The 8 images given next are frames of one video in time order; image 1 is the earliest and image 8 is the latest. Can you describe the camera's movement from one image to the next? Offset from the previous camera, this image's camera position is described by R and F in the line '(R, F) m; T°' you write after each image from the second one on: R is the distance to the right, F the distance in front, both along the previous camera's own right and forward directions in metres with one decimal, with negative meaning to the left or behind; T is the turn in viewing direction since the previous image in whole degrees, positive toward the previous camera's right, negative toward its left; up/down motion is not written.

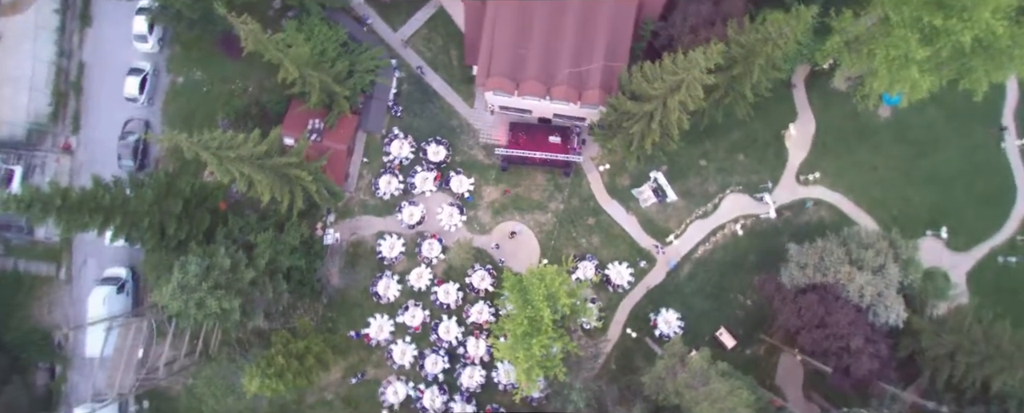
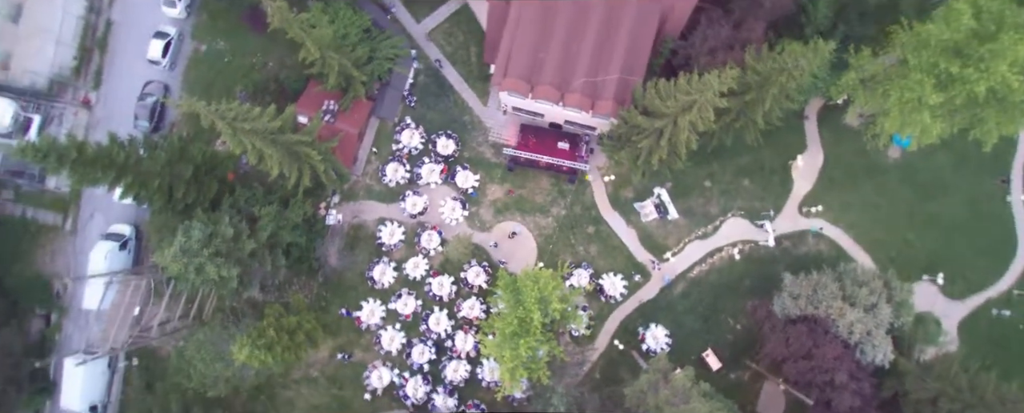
(0.0, -0.3) m; 0°
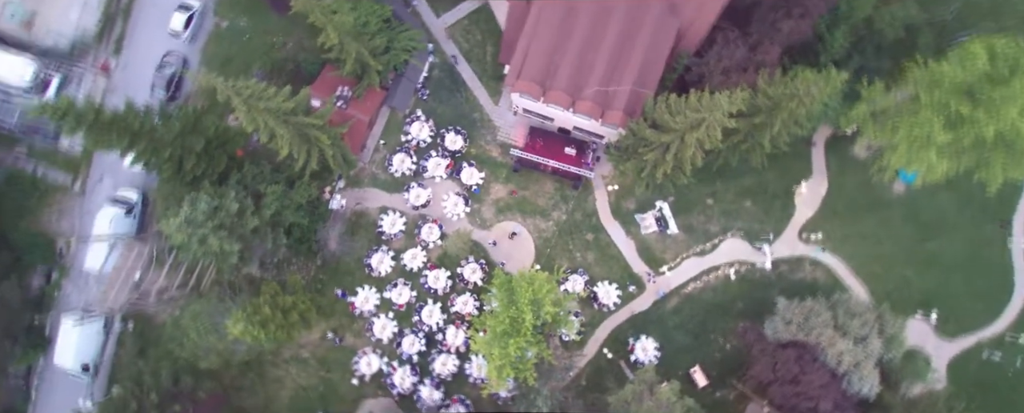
(0.0, -0.2) m; 0°
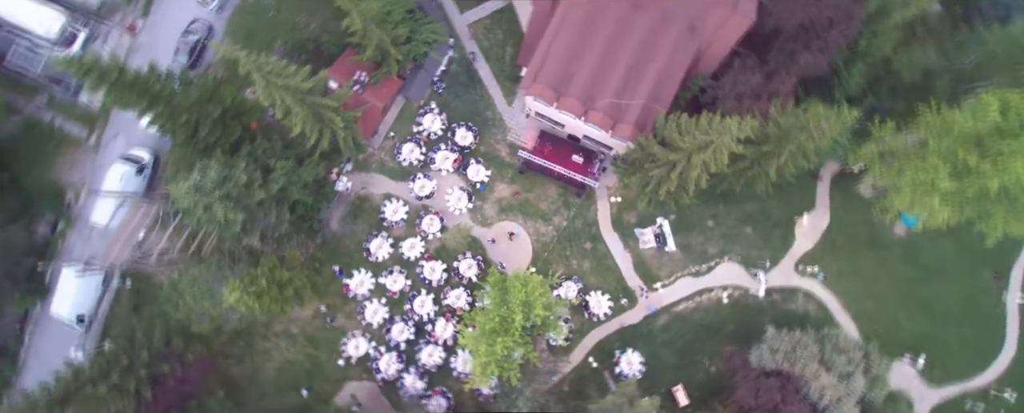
(+0.1, -0.3) m; 0°
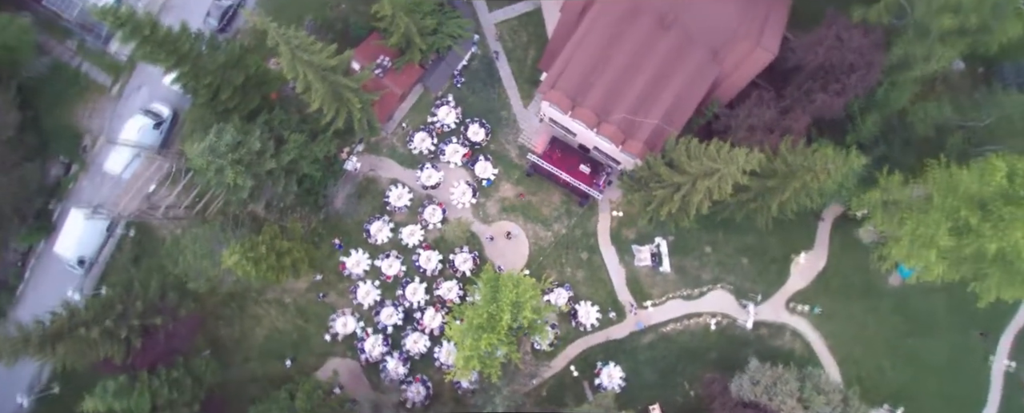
(+0.1, -0.4) m; 0°
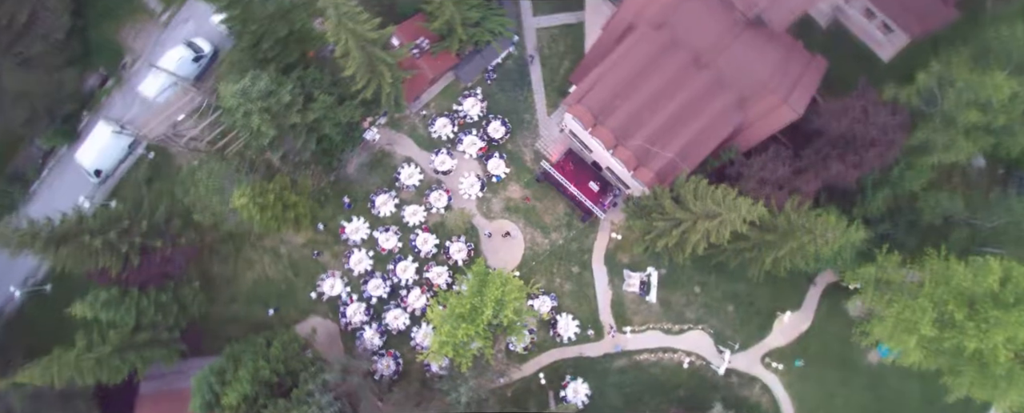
(+0.1, -0.6) m; -1°
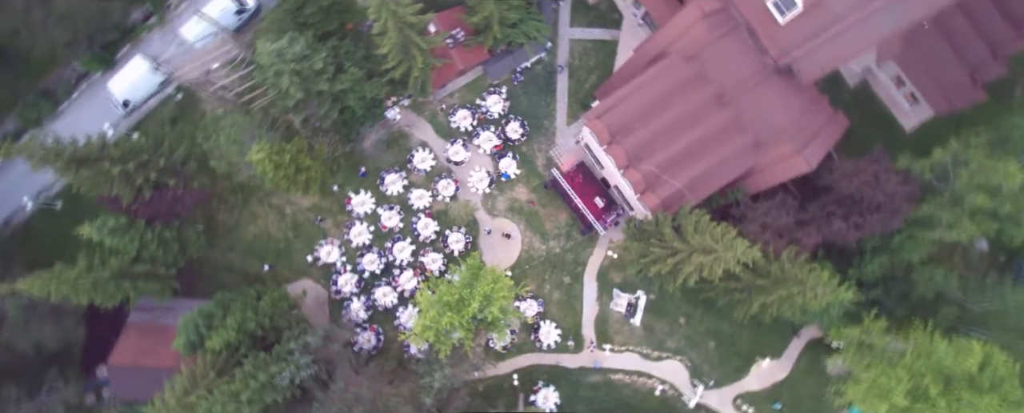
(0.0, -0.5) m; -1°
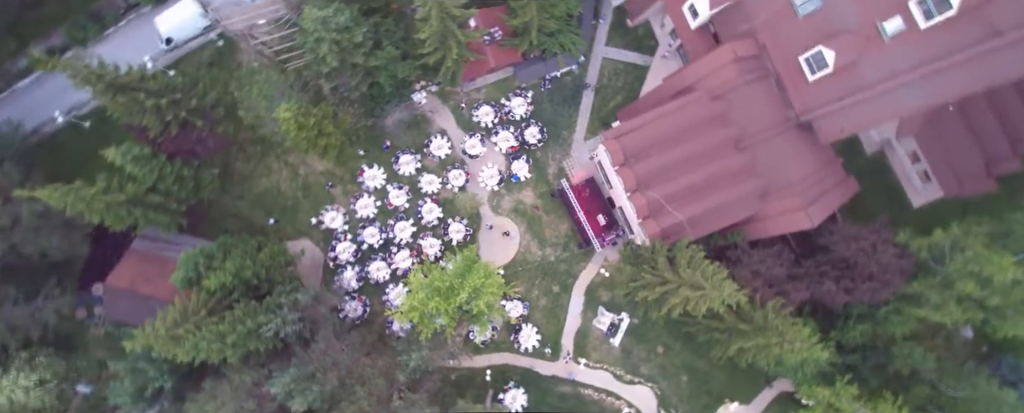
(+0.1, -0.7) m; -1°
